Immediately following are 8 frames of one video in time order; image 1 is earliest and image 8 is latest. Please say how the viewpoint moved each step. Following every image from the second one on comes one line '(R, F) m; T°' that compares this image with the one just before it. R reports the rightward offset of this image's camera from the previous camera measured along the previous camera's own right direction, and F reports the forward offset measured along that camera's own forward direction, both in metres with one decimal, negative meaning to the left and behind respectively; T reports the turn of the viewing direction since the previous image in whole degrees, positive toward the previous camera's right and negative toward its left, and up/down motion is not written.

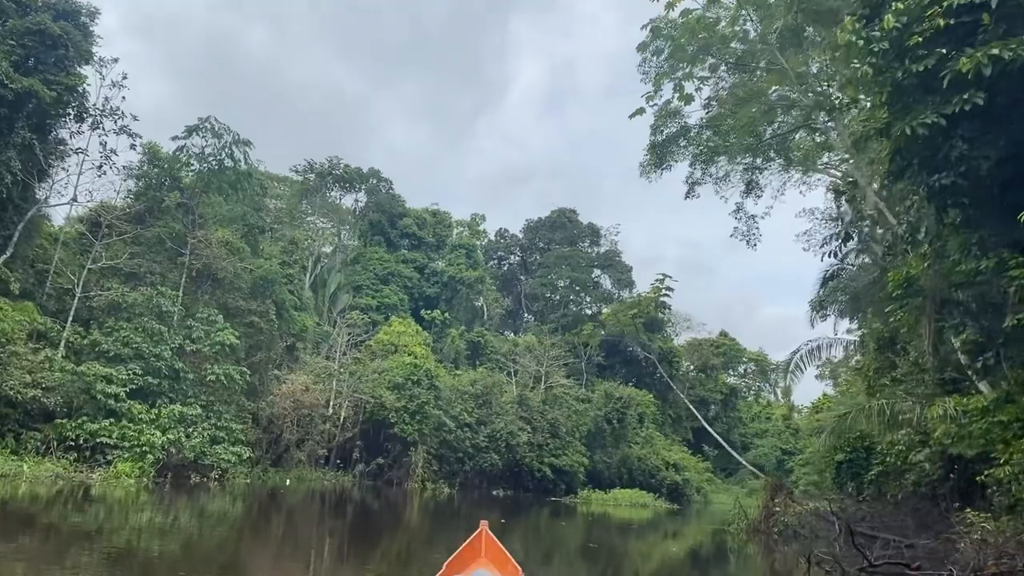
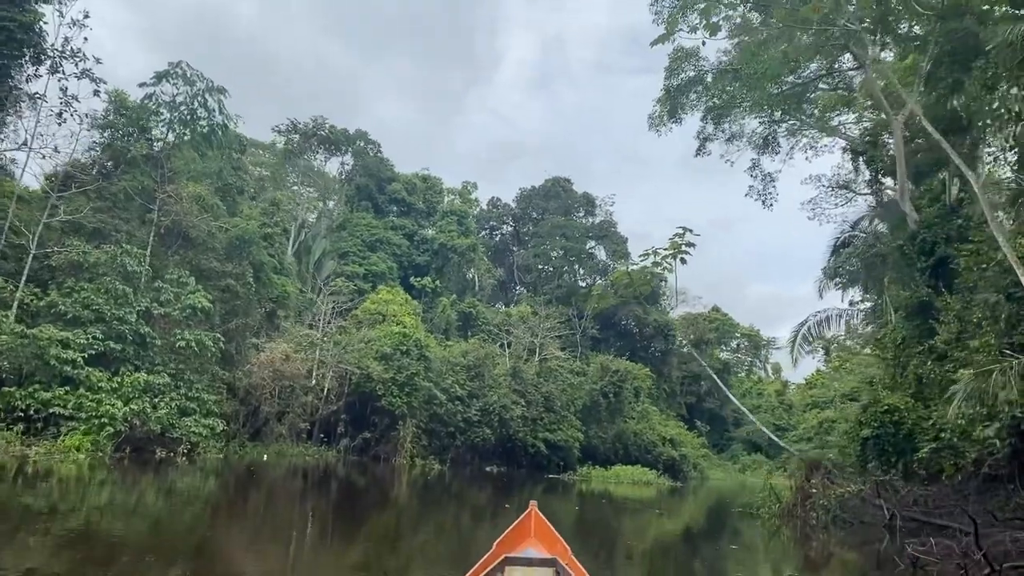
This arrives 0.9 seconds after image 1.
(-0.2, +1.4) m; +1°
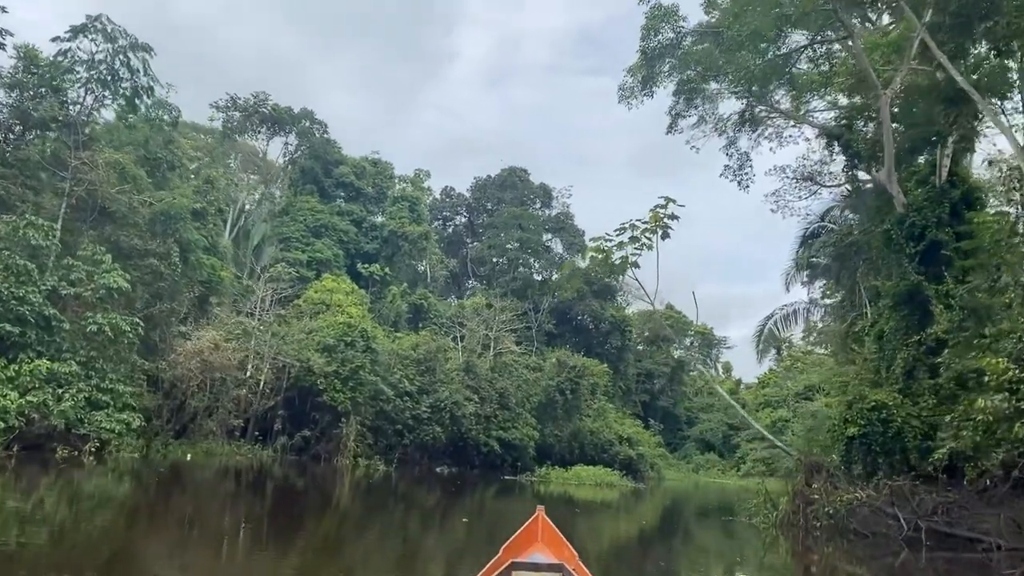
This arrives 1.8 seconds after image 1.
(-0.1, +1.5) m; +3°
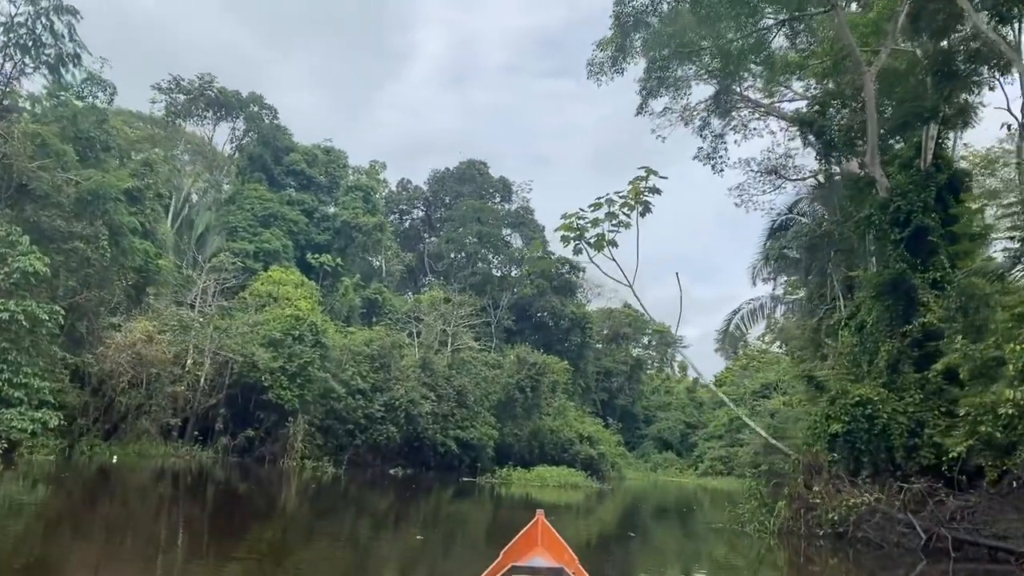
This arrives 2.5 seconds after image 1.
(-0.1, +1.1) m; +3°
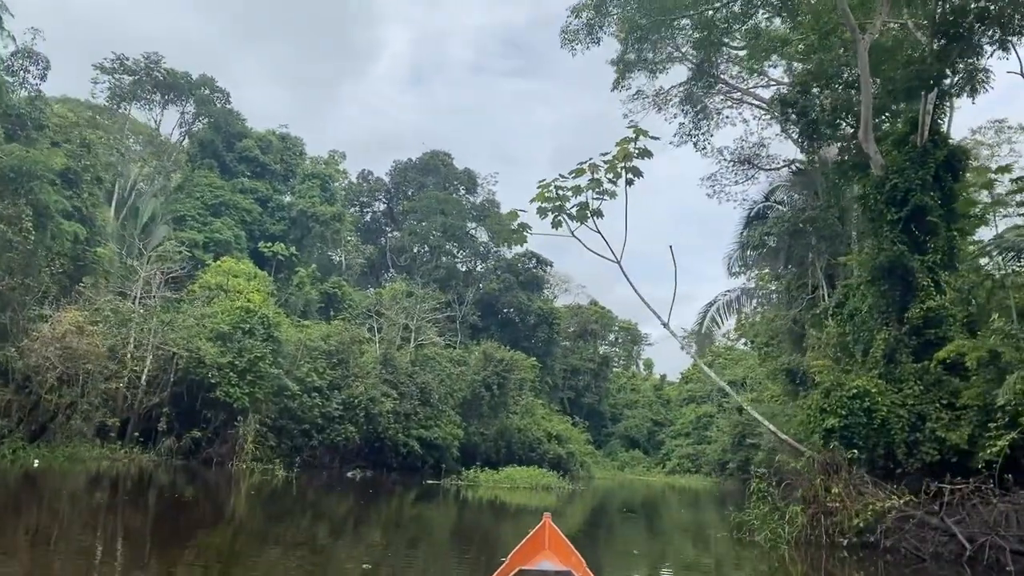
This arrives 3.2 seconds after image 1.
(-0.1, +1.1) m; +2°
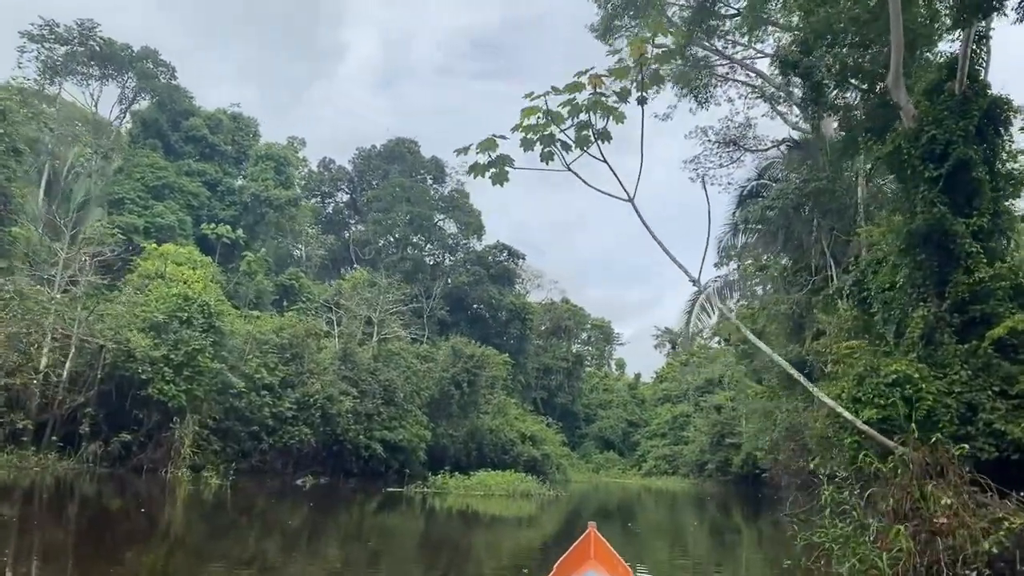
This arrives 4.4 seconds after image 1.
(-0.1, +1.9) m; +2°
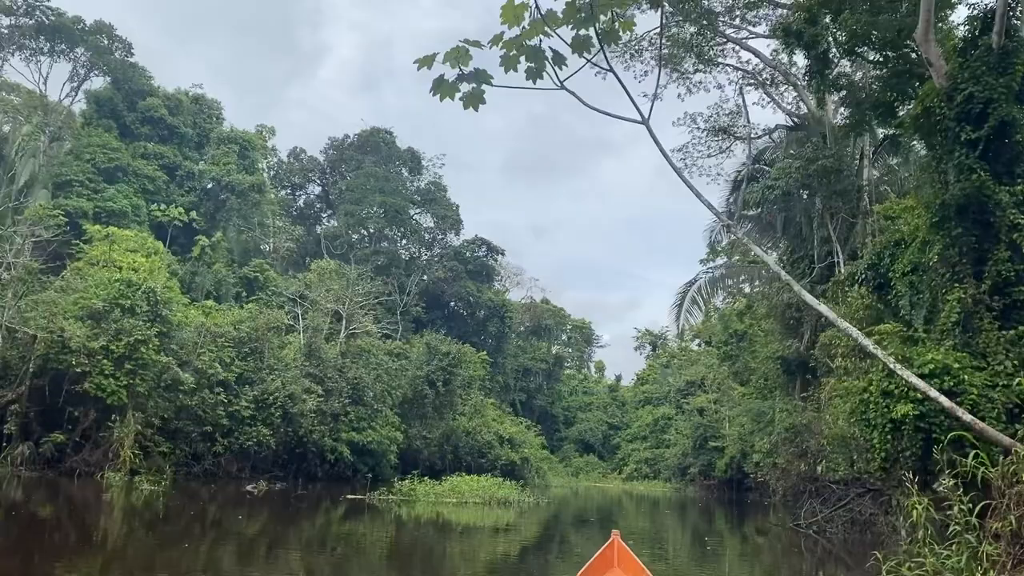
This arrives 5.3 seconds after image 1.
(0.0, +1.4) m; +1°
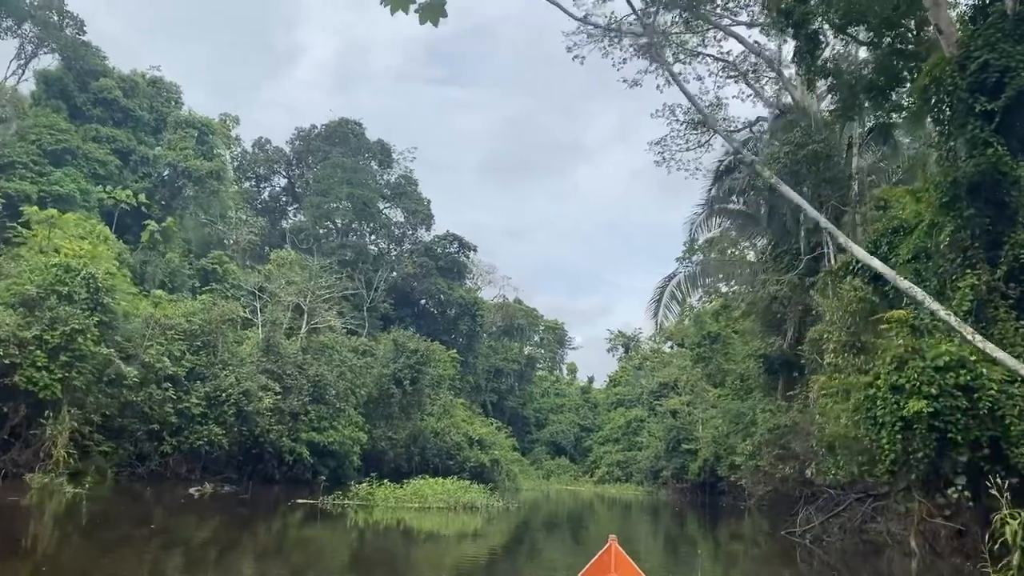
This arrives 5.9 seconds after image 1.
(0.0, +0.9) m; +2°
